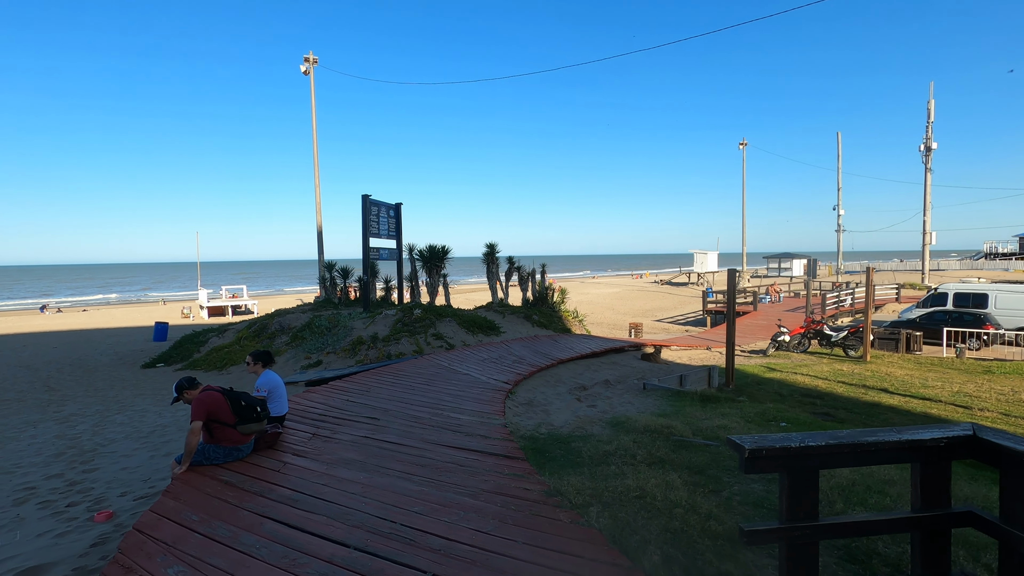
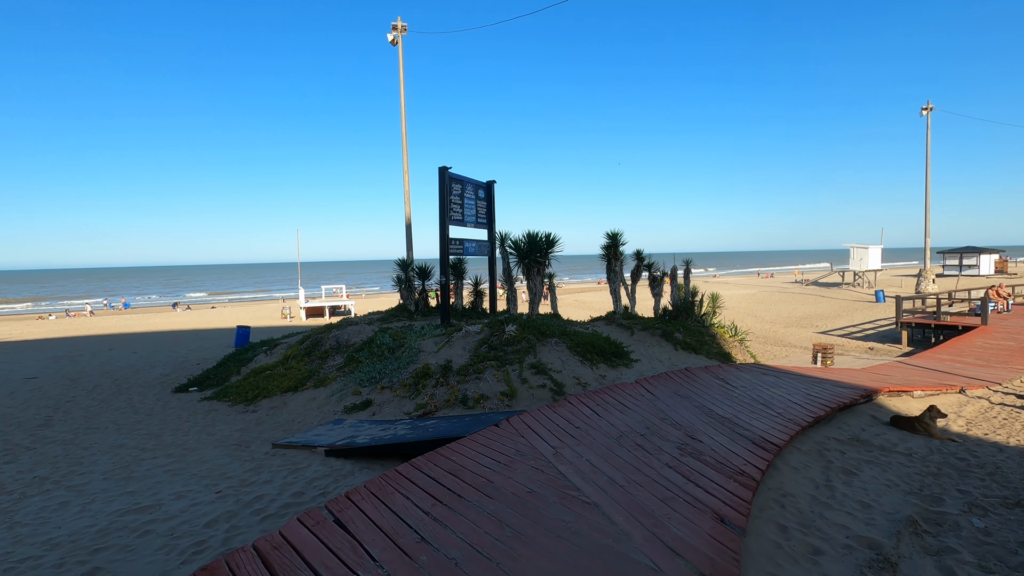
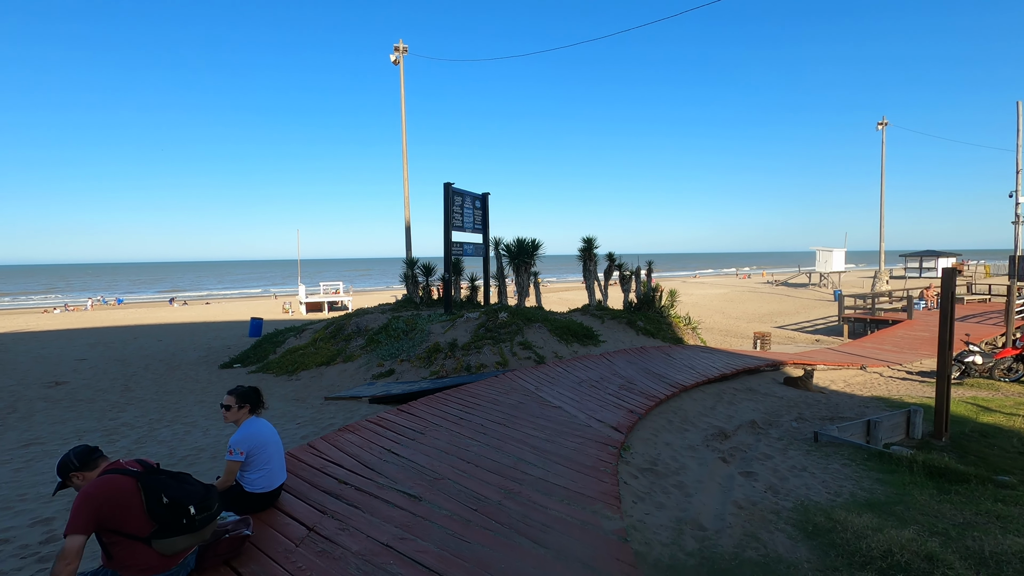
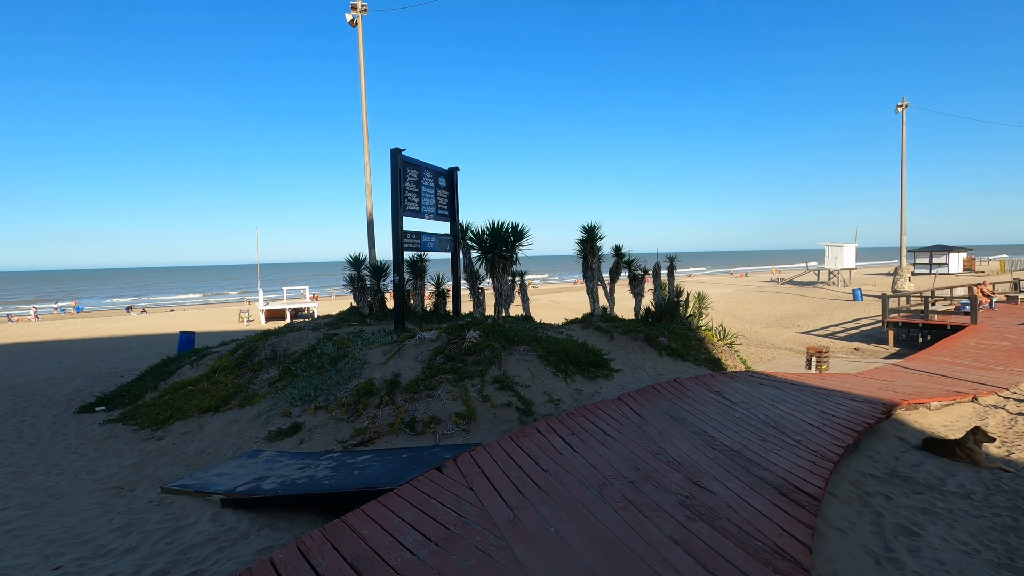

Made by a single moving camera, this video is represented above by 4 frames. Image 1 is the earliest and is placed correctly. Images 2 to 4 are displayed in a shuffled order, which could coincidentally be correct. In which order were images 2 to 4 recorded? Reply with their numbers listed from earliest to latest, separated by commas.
3, 2, 4
